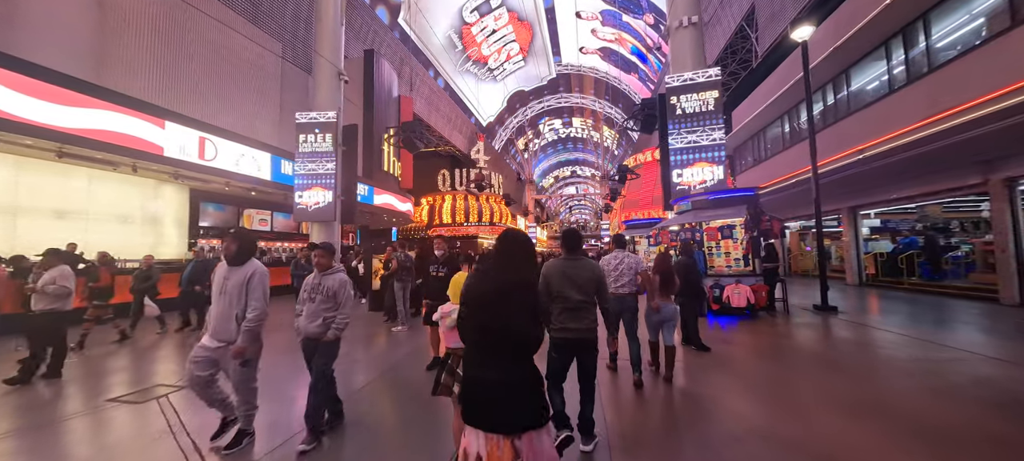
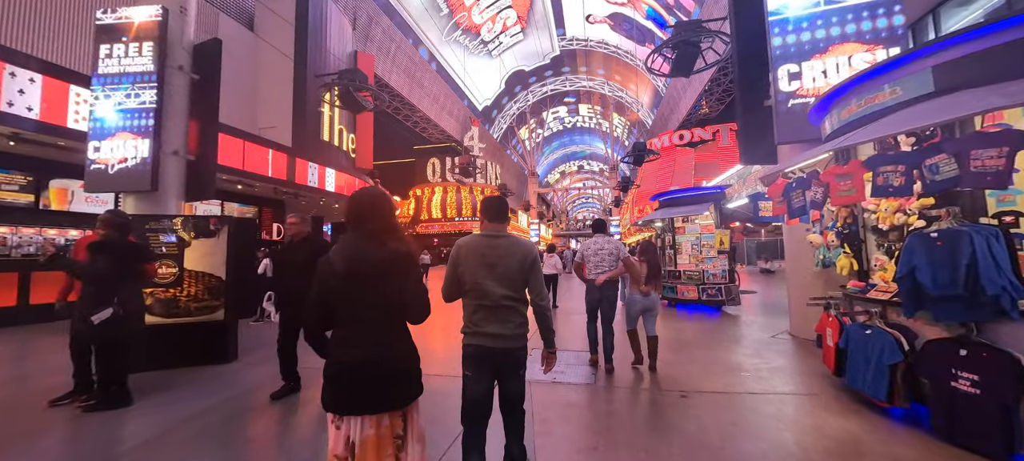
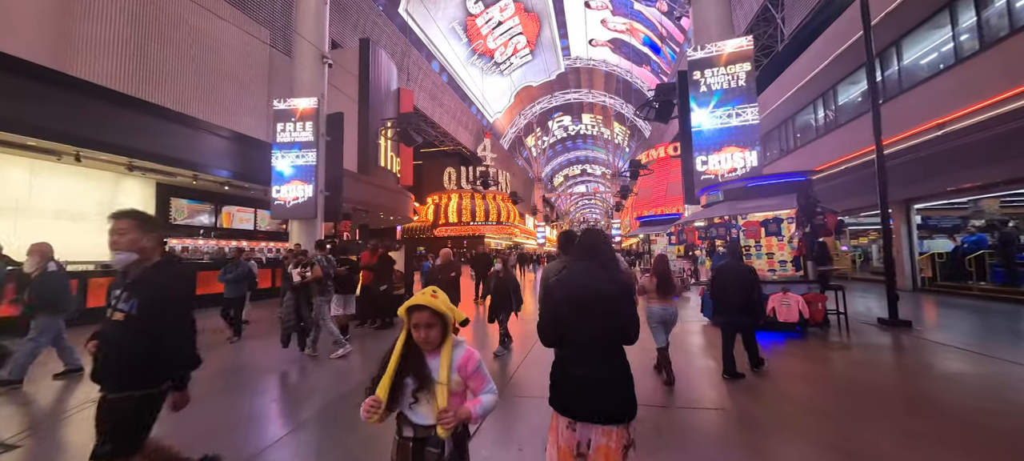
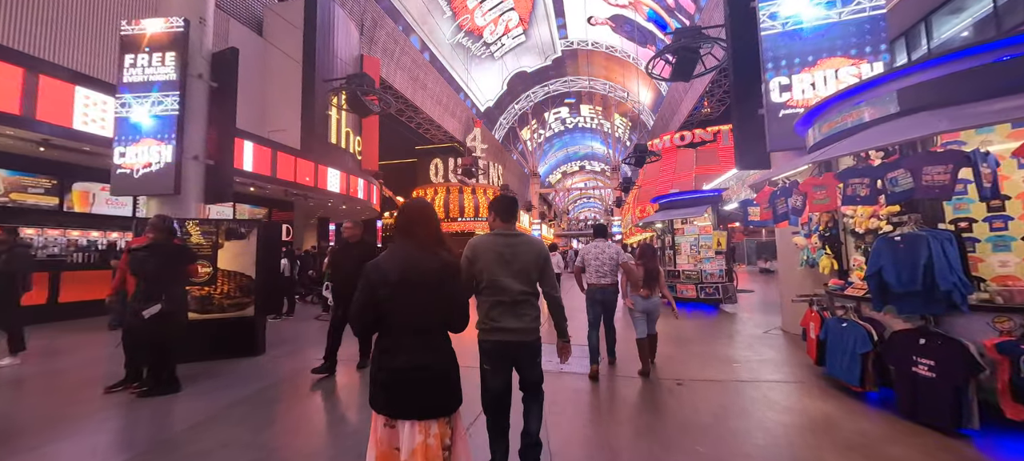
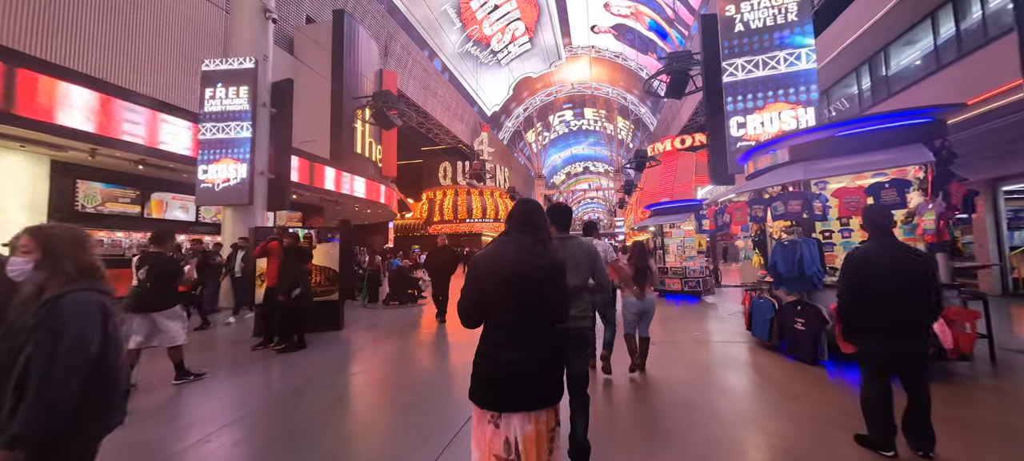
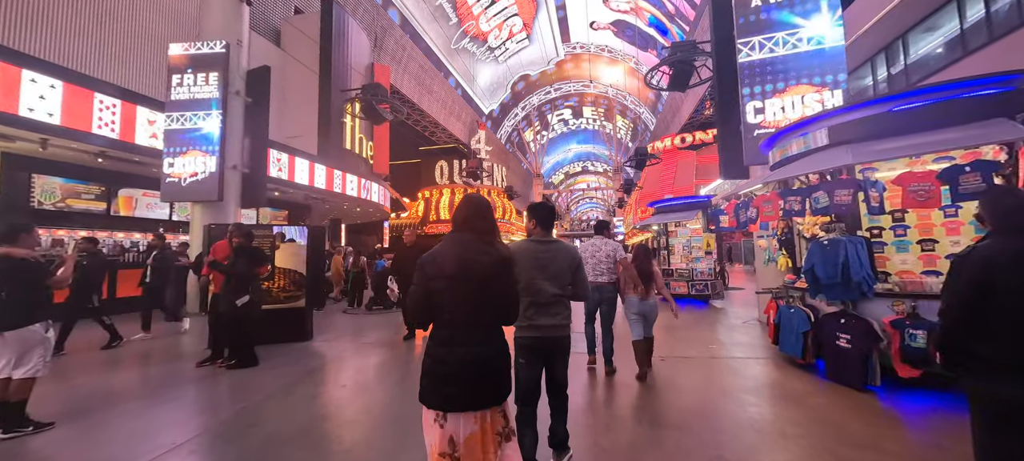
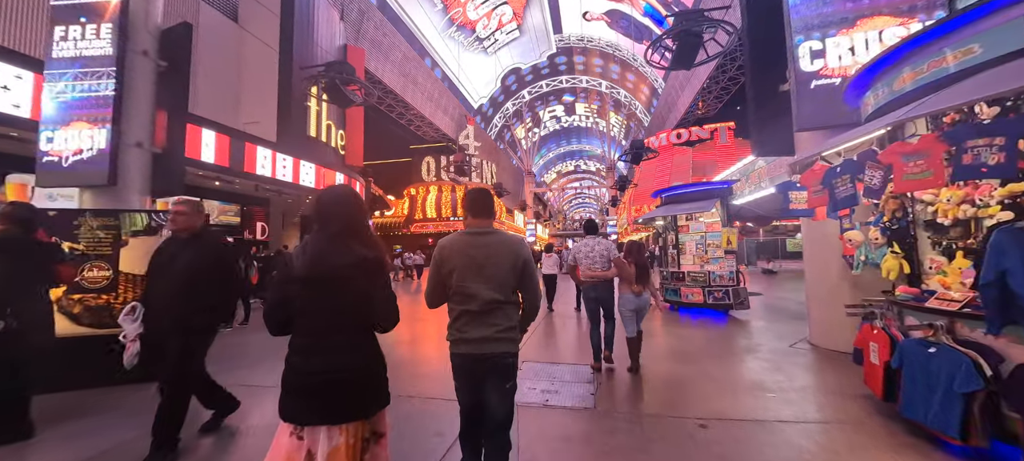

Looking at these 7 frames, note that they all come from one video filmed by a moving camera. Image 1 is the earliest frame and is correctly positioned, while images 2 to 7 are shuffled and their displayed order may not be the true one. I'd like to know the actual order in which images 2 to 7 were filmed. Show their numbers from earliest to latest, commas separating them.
3, 5, 6, 4, 2, 7
